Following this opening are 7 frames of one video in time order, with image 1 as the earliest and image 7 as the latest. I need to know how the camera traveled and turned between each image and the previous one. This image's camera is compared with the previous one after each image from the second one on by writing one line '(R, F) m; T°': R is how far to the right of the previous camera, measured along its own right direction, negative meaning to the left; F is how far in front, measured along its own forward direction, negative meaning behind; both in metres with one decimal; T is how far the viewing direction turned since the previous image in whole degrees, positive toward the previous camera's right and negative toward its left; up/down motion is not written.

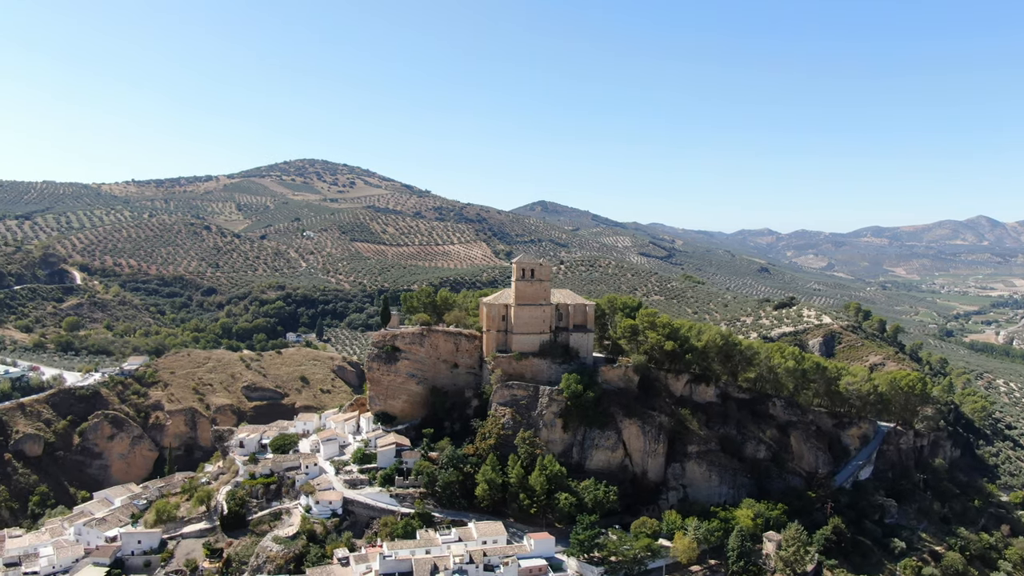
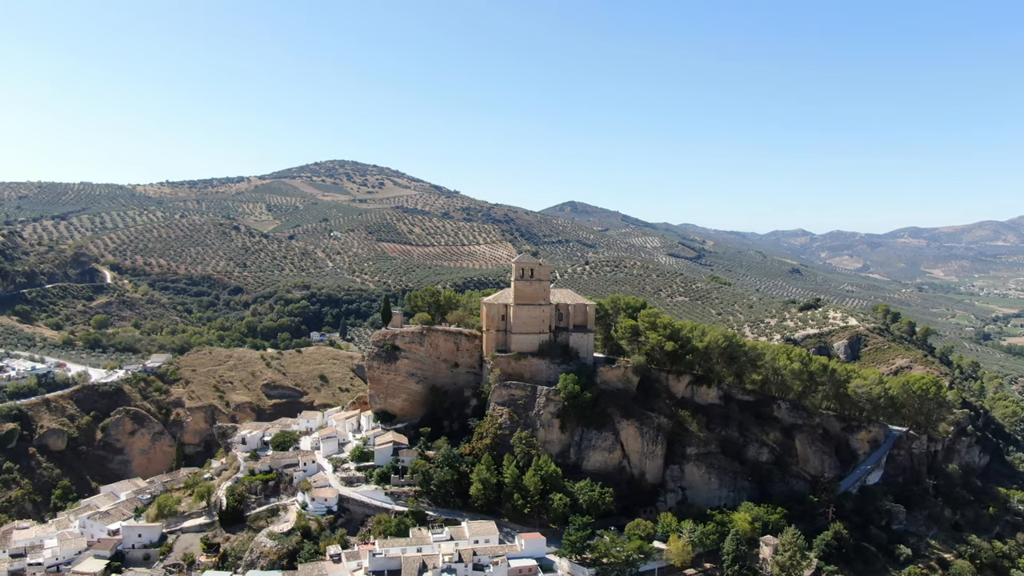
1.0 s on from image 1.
(+1.3, +0.1) m; -2°
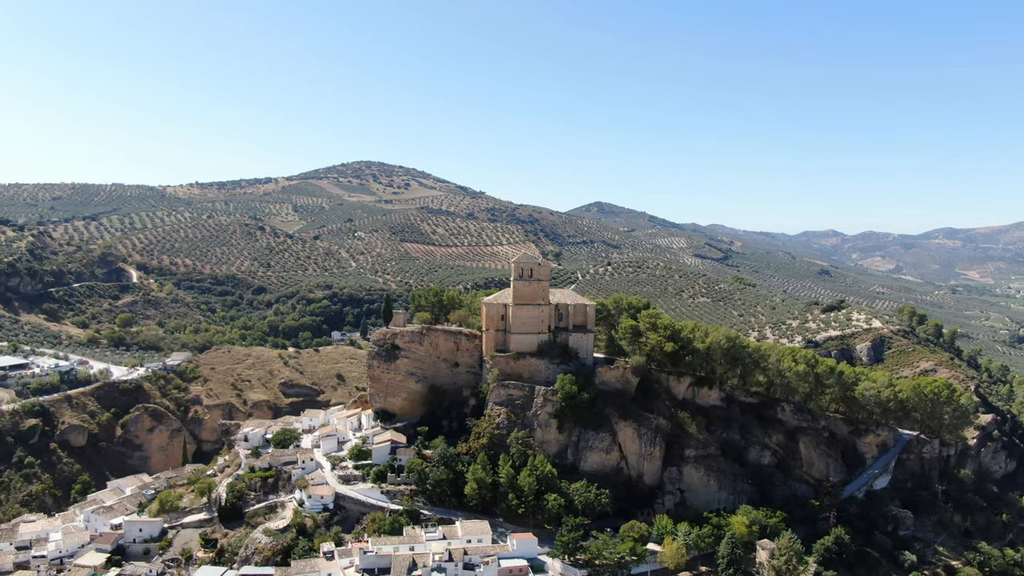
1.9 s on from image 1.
(+1.2, +0.1) m; -2°
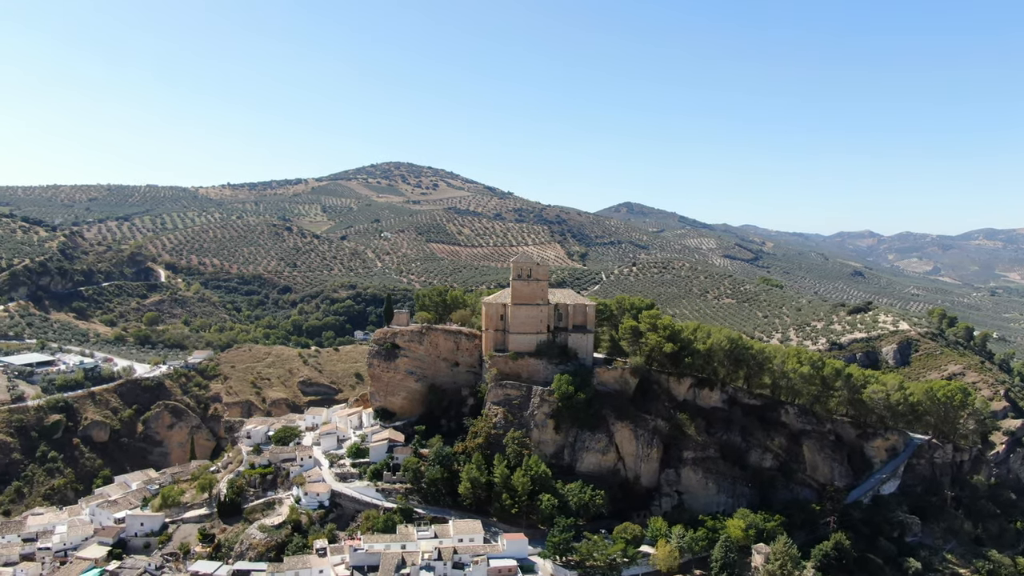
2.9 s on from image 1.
(+1.3, +0.1) m; -2°
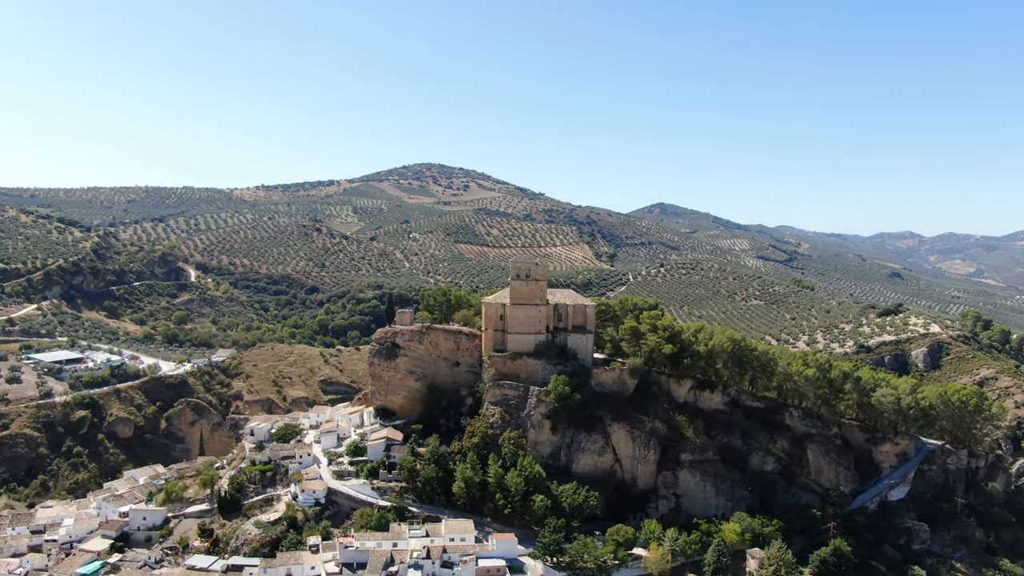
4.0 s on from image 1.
(+1.5, +0.1) m; -2°
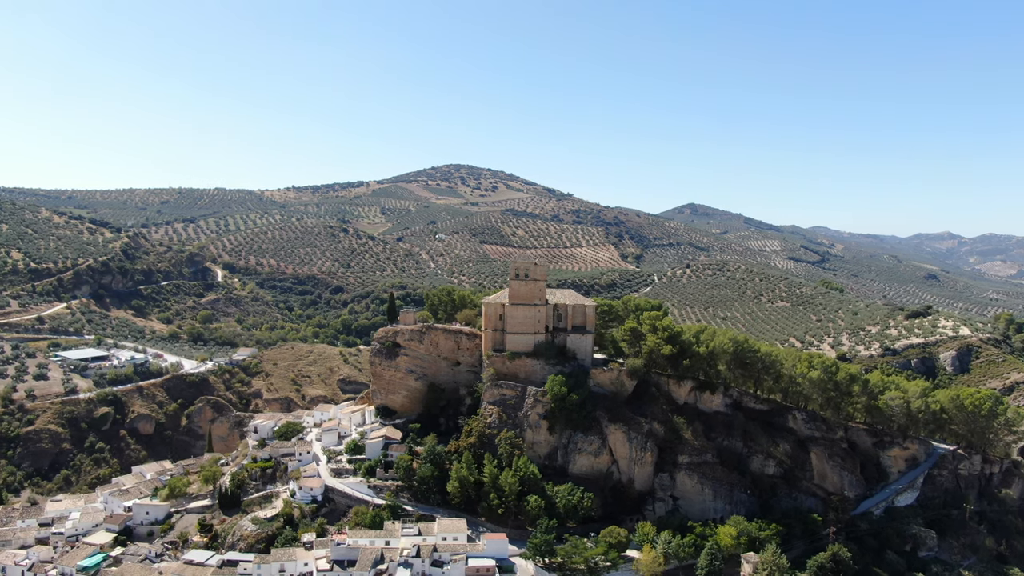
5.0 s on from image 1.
(+1.3, 0.0) m; -2°
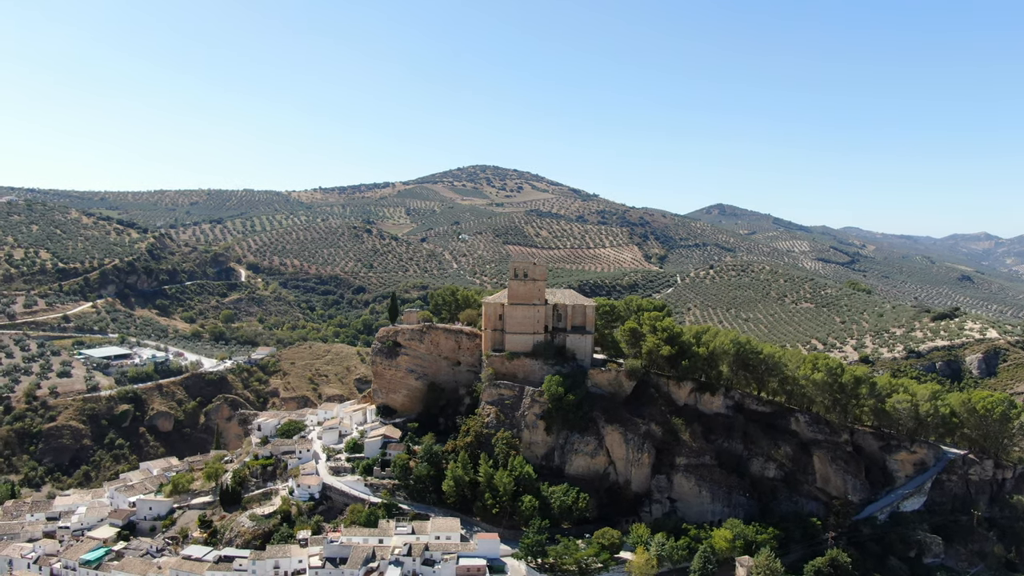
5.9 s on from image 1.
(+1.2, 0.0) m; -2°
